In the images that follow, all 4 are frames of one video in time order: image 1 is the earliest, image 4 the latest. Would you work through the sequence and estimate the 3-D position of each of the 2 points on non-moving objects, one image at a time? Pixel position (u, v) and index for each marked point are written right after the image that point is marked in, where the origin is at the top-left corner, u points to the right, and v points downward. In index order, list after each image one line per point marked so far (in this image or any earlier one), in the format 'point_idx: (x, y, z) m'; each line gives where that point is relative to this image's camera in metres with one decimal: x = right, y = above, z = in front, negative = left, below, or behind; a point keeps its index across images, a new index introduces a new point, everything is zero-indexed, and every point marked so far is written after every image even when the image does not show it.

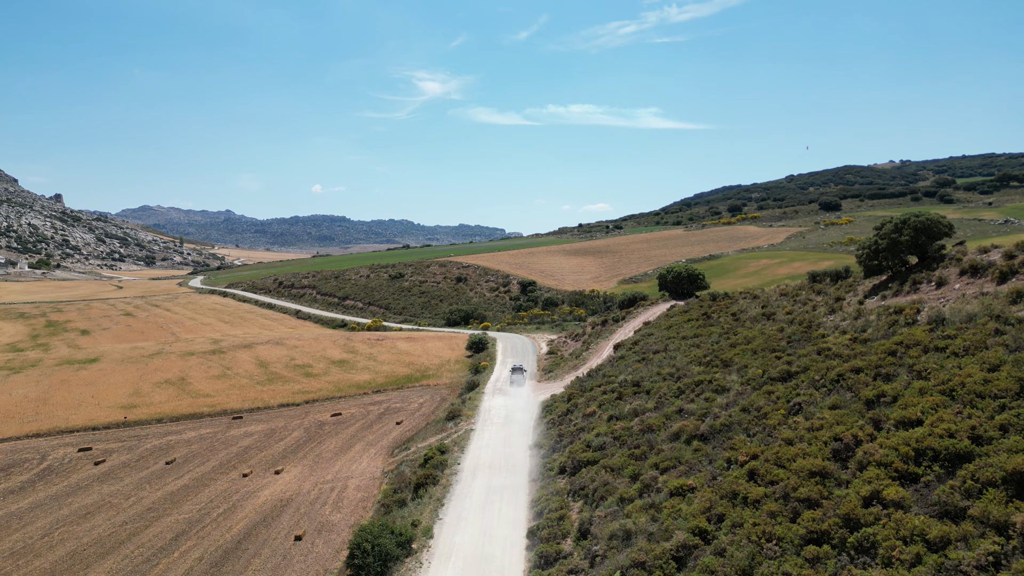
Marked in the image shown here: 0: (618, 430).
0: (+2.5, -3.4, +17.2) m
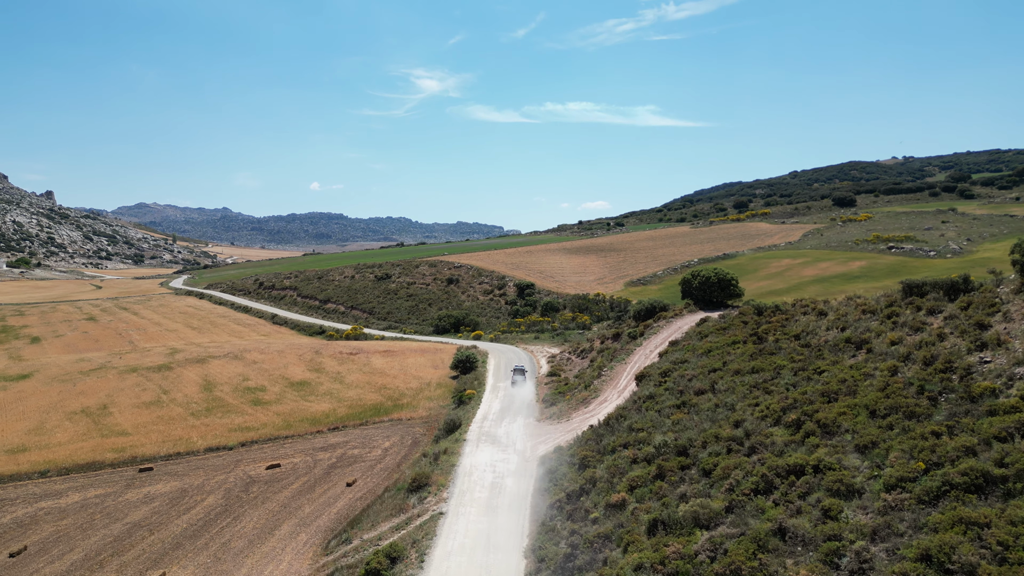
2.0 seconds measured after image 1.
0: (+2.2, -3.8, +10.2) m
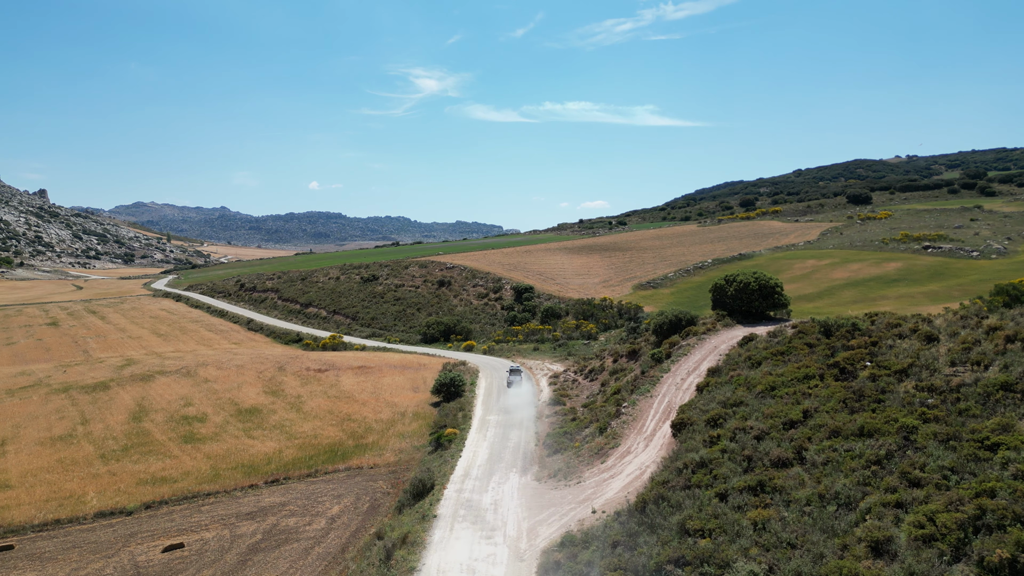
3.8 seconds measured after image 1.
0: (+2.0, -4.2, +3.9) m
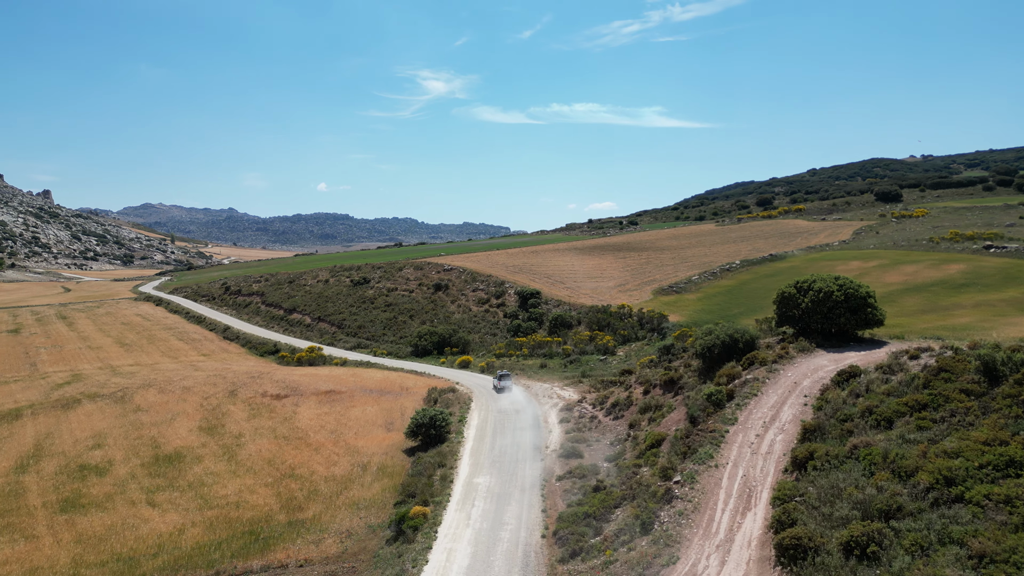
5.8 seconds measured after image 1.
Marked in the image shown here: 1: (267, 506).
0: (+1.8, -4.4, -3.1) m
1: (-6.1, -5.4, +18.2) m
